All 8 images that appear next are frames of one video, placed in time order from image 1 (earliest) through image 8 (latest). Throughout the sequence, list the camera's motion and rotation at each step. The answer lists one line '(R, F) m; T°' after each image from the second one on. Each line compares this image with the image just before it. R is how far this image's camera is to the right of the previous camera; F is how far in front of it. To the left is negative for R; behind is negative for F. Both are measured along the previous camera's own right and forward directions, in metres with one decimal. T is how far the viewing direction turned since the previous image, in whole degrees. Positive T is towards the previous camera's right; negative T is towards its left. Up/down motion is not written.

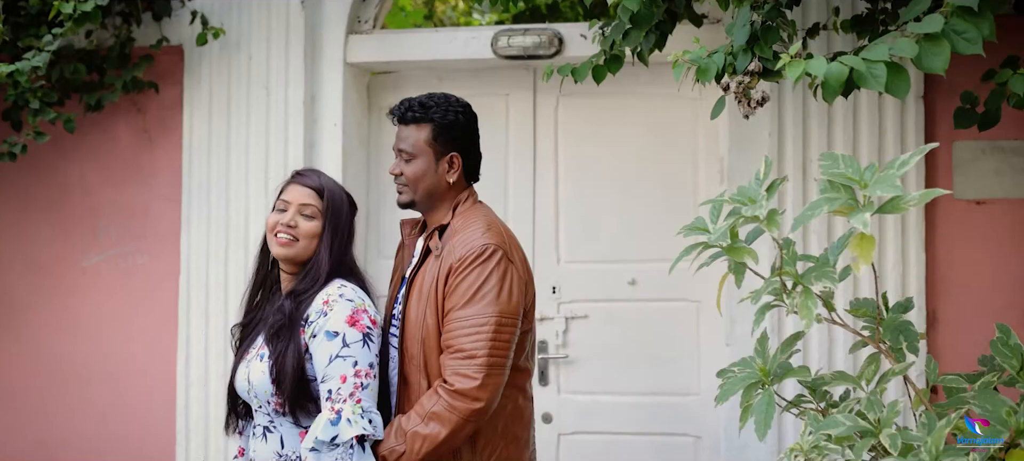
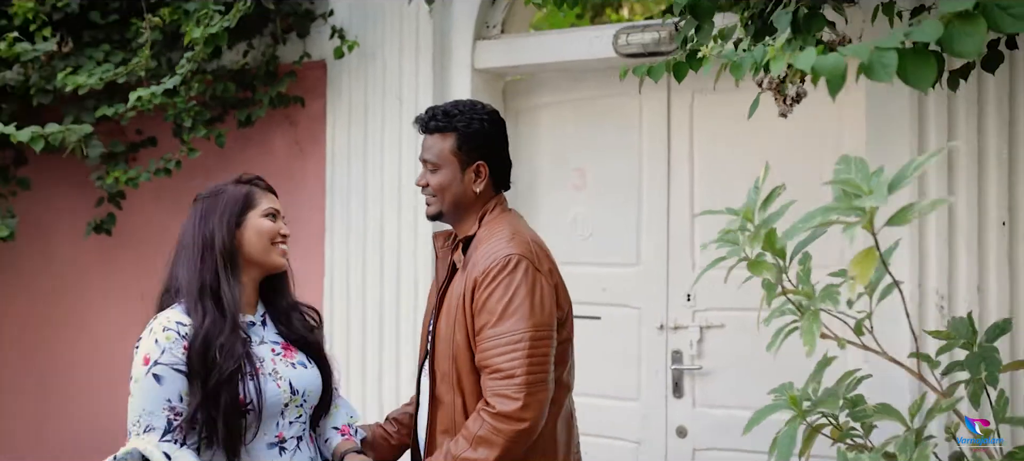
(+0.5, +0.2) m; -15°
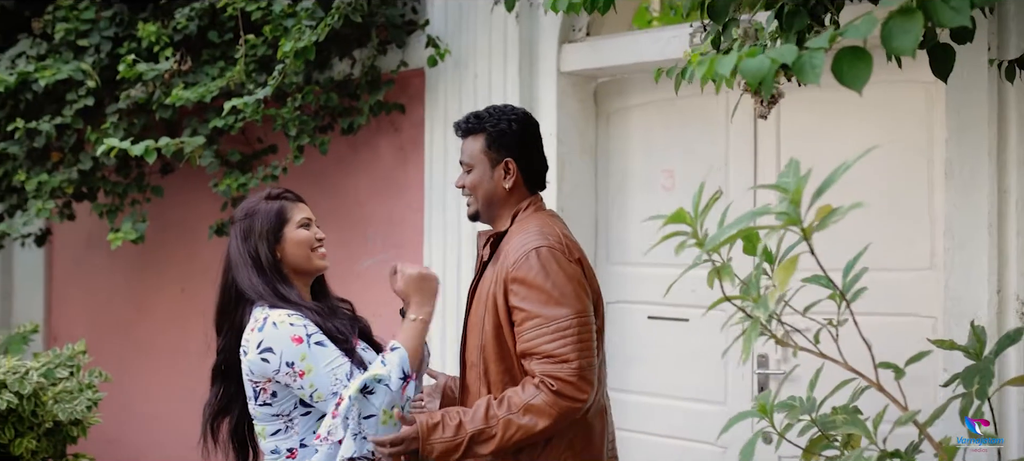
(+0.4, 0.0) m; -11°
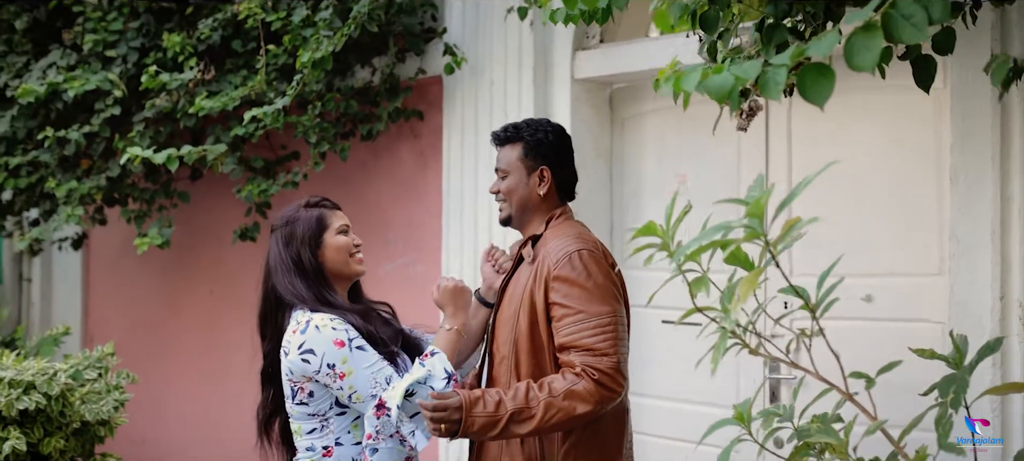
(+0.1, 0.0) m; -2°
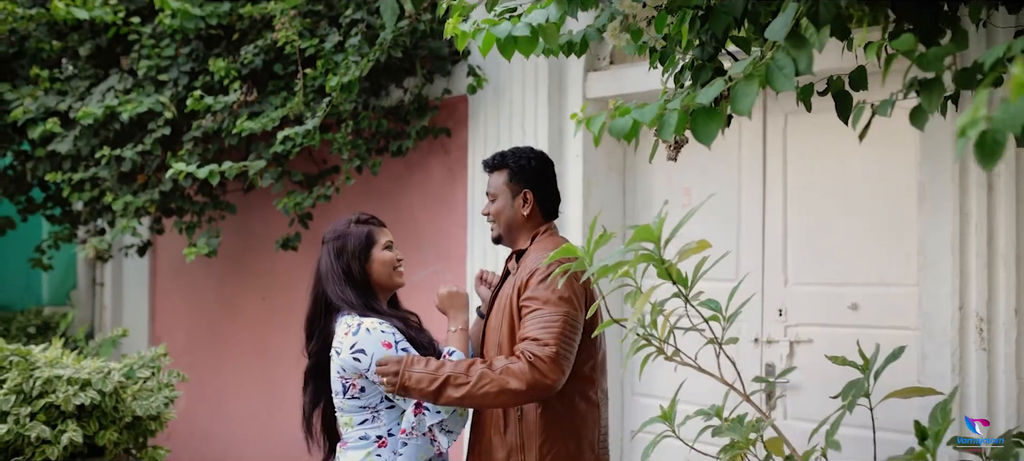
(+0.3, -0.2) m; -4°
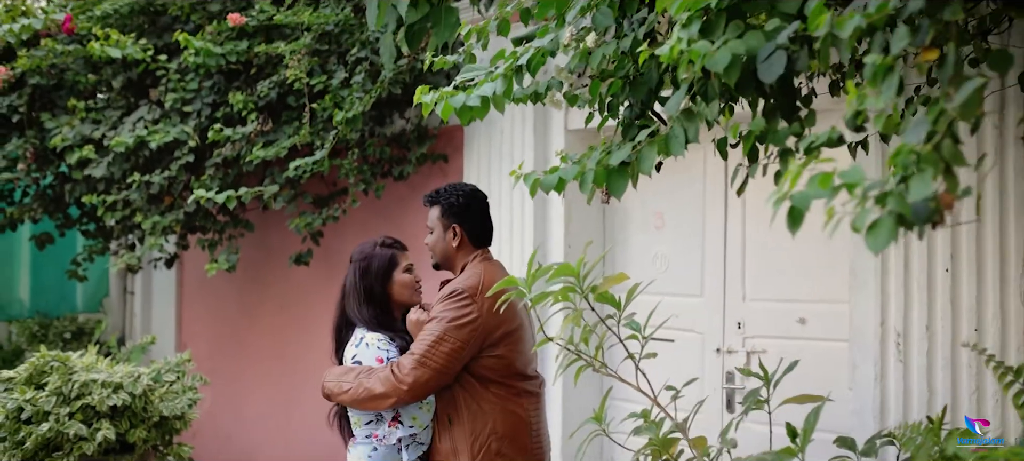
(+0.2, -0.4) m; -1°
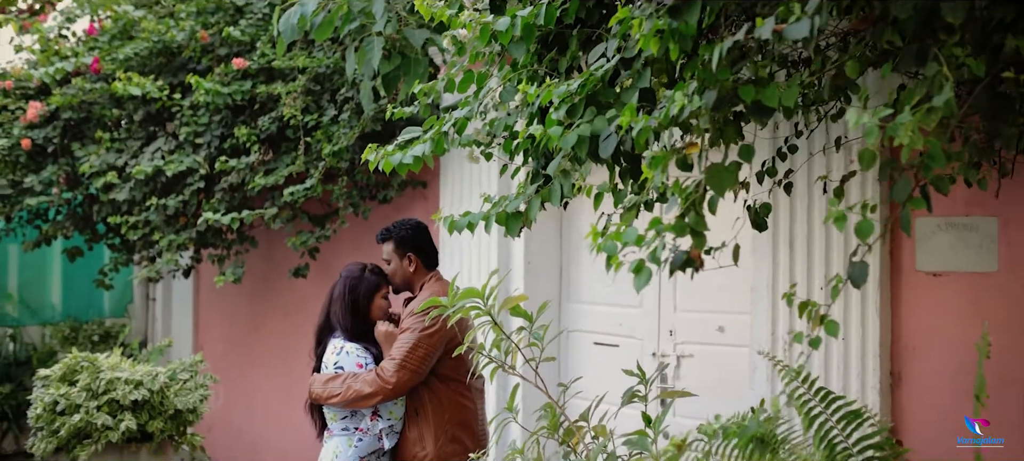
(+0.3, -0.7) m; -1°
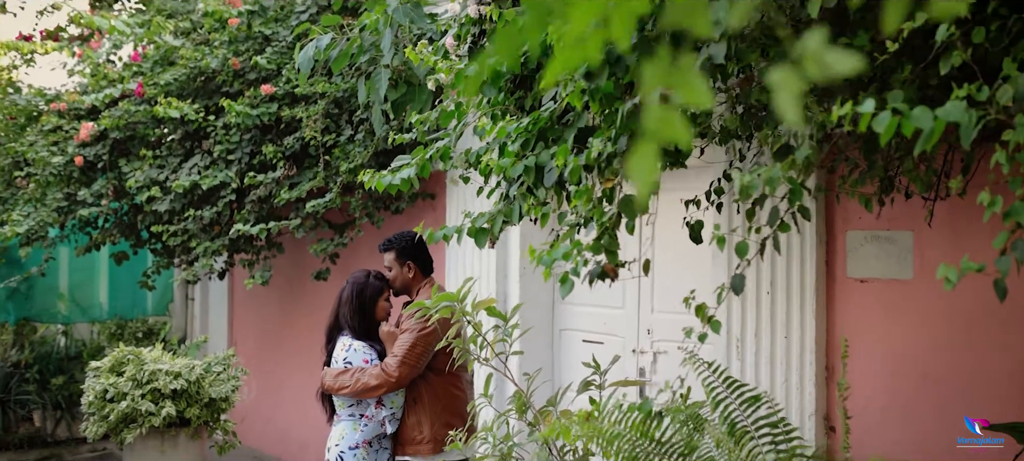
(+0.2, -0.6) m; -2°
